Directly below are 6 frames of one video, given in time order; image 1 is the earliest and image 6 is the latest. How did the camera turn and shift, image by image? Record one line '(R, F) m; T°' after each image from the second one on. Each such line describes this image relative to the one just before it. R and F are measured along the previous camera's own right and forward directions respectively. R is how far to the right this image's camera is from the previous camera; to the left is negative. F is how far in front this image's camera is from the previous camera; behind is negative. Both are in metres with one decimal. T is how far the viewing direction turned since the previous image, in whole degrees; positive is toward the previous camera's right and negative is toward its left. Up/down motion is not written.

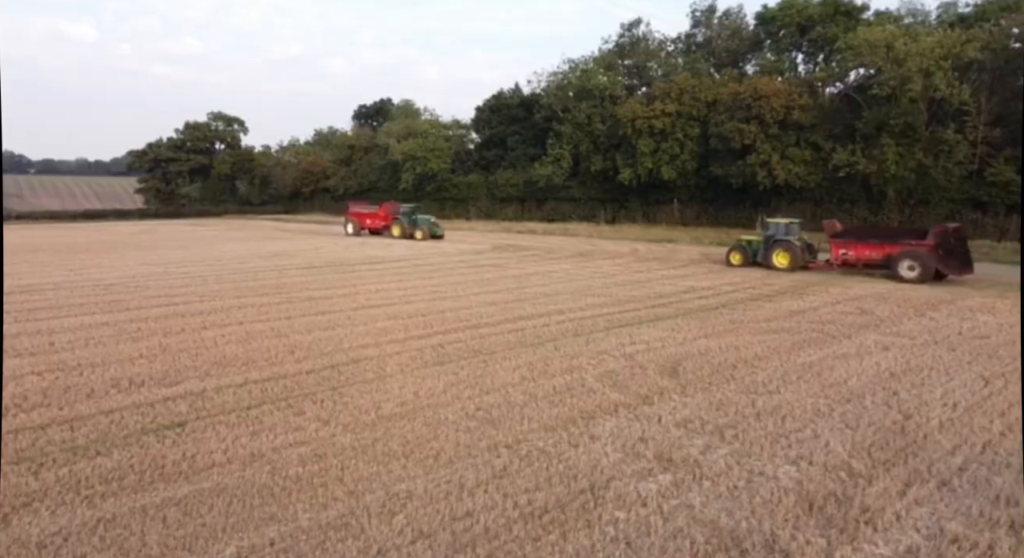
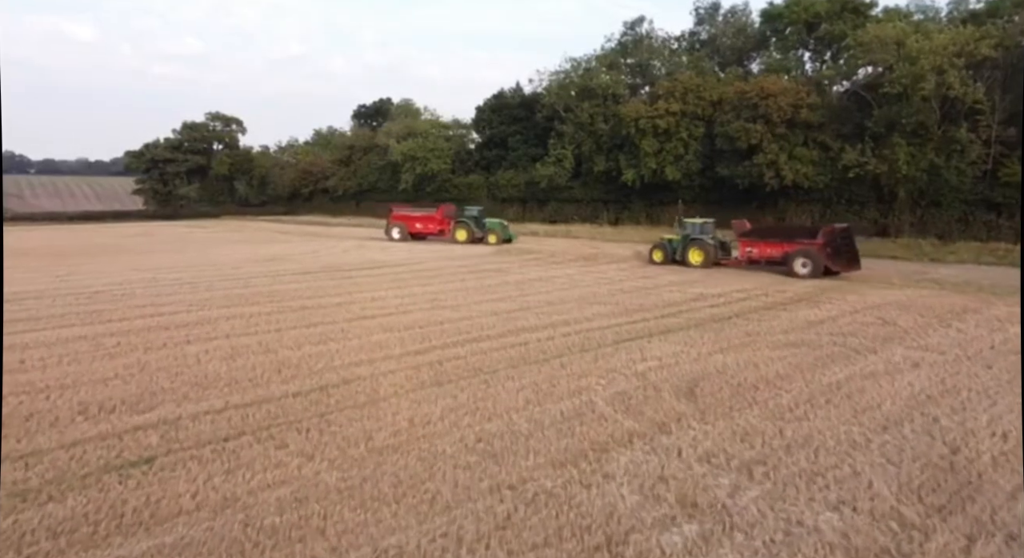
(0.0, +0.4) m; 0°
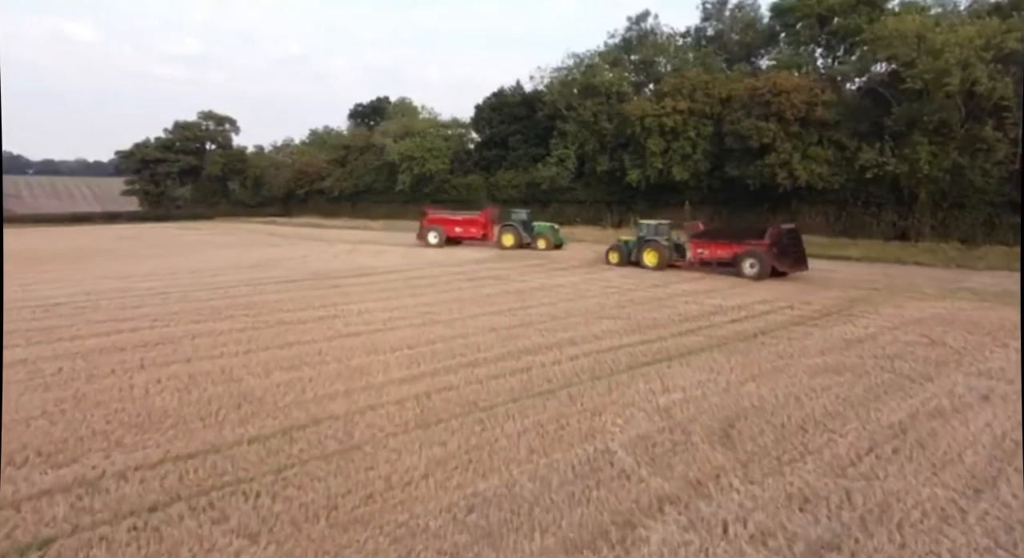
(0.0, +0.9) m; 0°
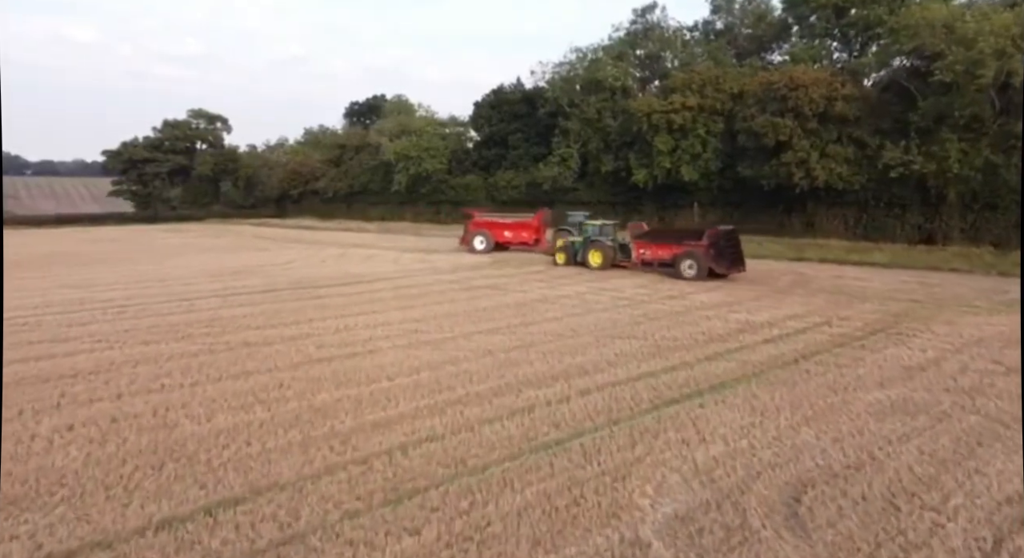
(0.0, +1.1) m; 0°
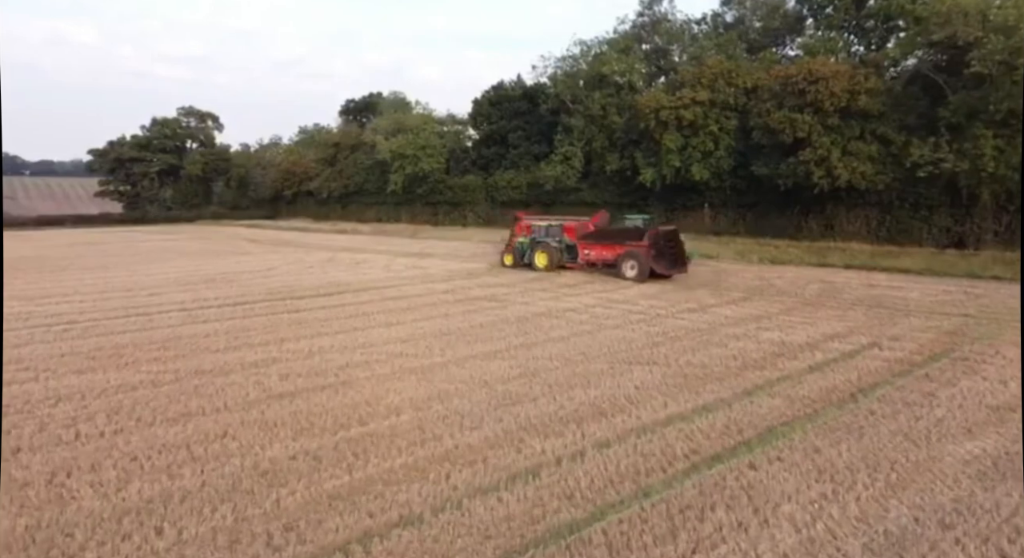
(0.0, +1.0) m; 0°
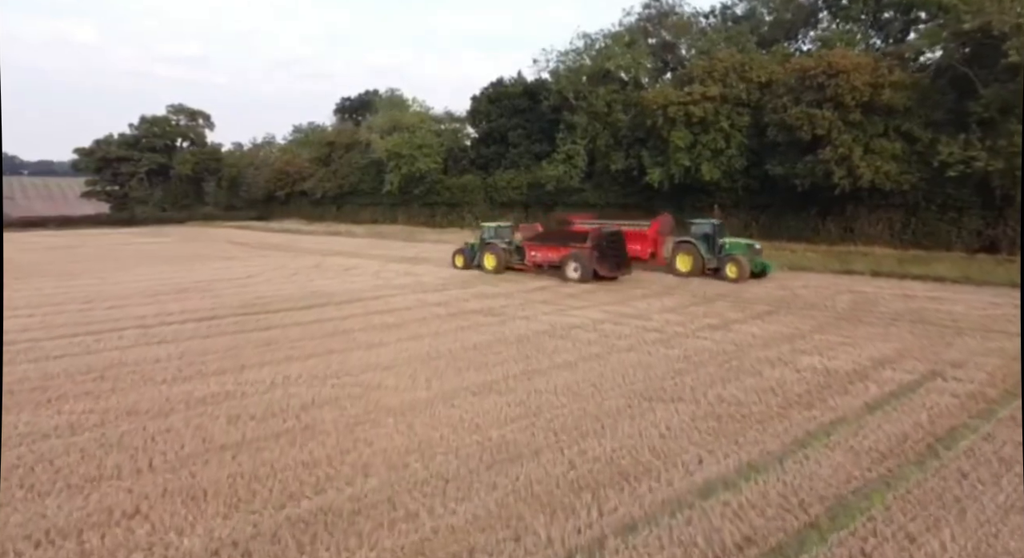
(0.0, +1.0) m; 0°
